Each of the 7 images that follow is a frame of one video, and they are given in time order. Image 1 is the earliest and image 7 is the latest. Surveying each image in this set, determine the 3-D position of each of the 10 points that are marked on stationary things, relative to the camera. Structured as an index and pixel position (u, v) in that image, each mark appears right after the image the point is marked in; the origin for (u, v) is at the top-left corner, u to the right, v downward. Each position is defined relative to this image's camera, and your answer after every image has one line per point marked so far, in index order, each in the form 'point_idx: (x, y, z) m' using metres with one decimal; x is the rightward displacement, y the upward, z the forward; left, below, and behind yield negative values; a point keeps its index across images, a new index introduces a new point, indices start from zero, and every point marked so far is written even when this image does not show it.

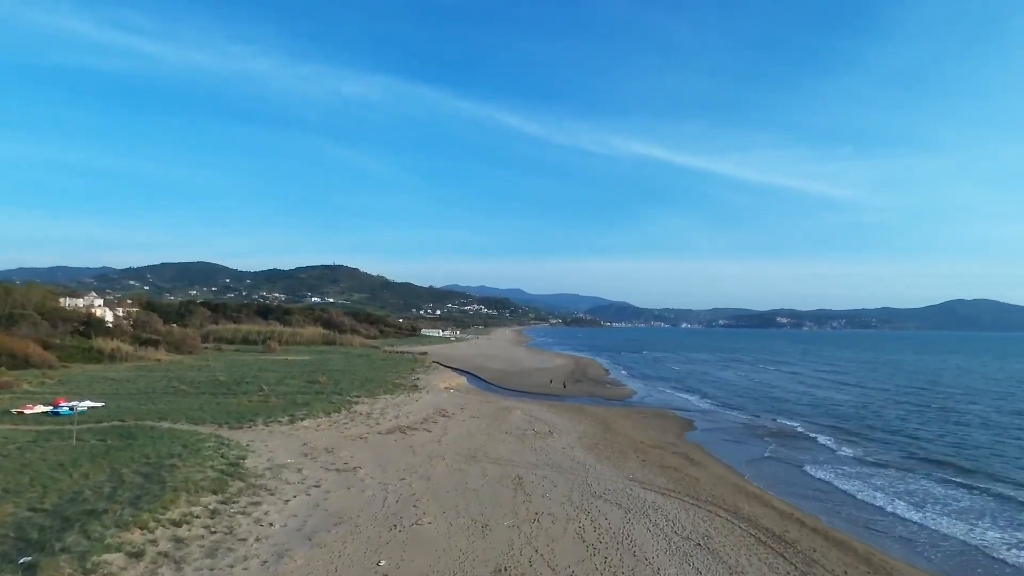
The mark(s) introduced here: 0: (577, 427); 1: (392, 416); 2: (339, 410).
0: (+2.0, -4.4, +18.7) m
1: (-3.7, -3.9, +18.2) m
2: (-5.2, -3.7, +18.0) m
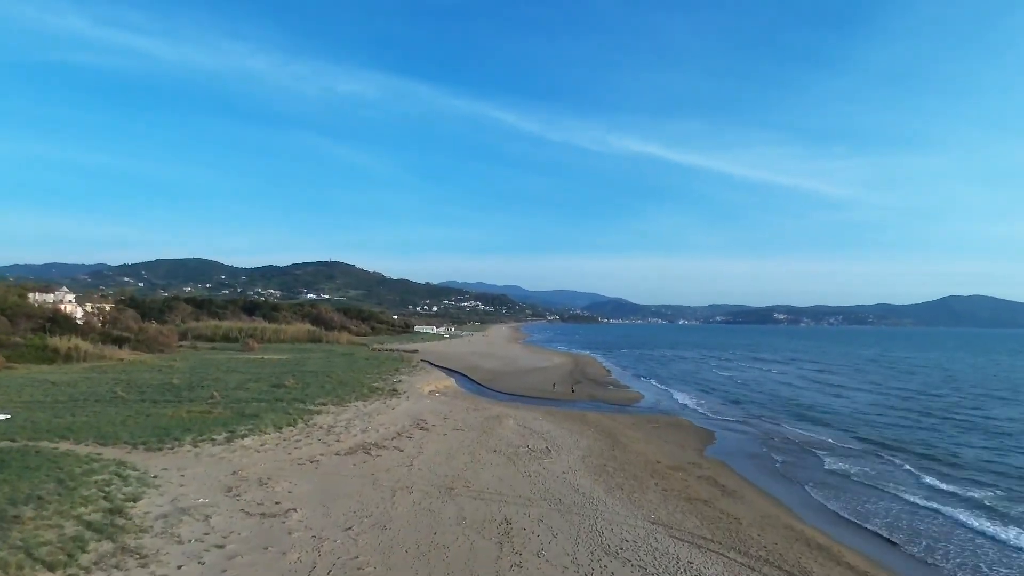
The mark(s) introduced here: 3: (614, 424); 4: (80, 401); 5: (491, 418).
0: (+1.7, -4.1, +15.8) m
1: (-3.9, -3.6, +15.2) m
2: (-5.5, -3.4, +15.0) m
3: (+3.3, -4.4, +19.3) m
4: (-12.9, -3.4, +17.9) m
5: (-0.7, -4.0, +18.6) m
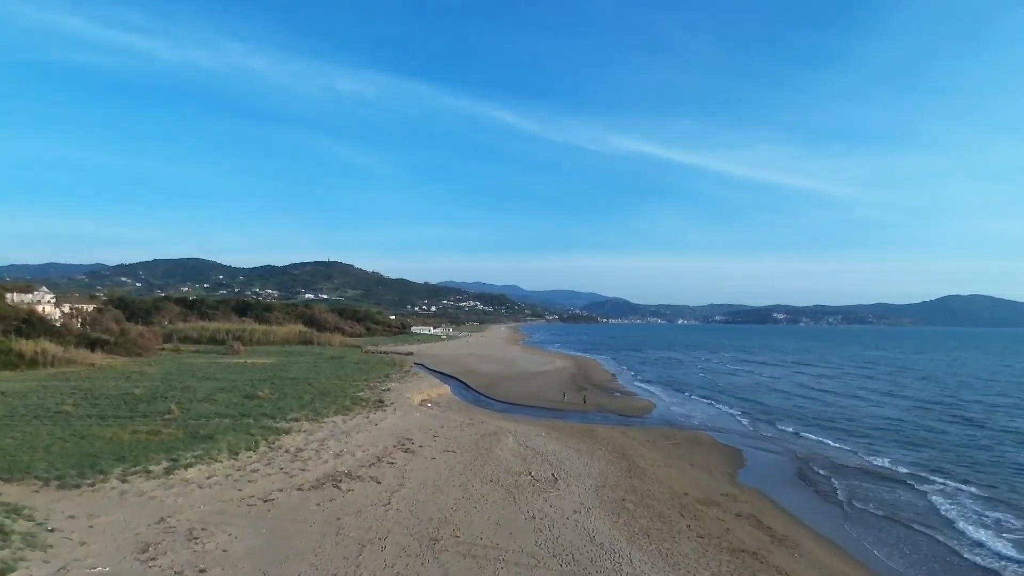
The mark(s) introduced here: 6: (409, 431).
0: (+1.7, -4.1, +13.5) m
1: (-3.9, -3.6, +13.0) m
2: (-5.5, -3.4, +12.8) m
3: (+3.2, -4.4, +17.0) m
4: (-12.9, -3.4, +15.7) m
5: (-0.7, -4.0, +16.3) m
6: (-2.8, -3.8, +16.0) m
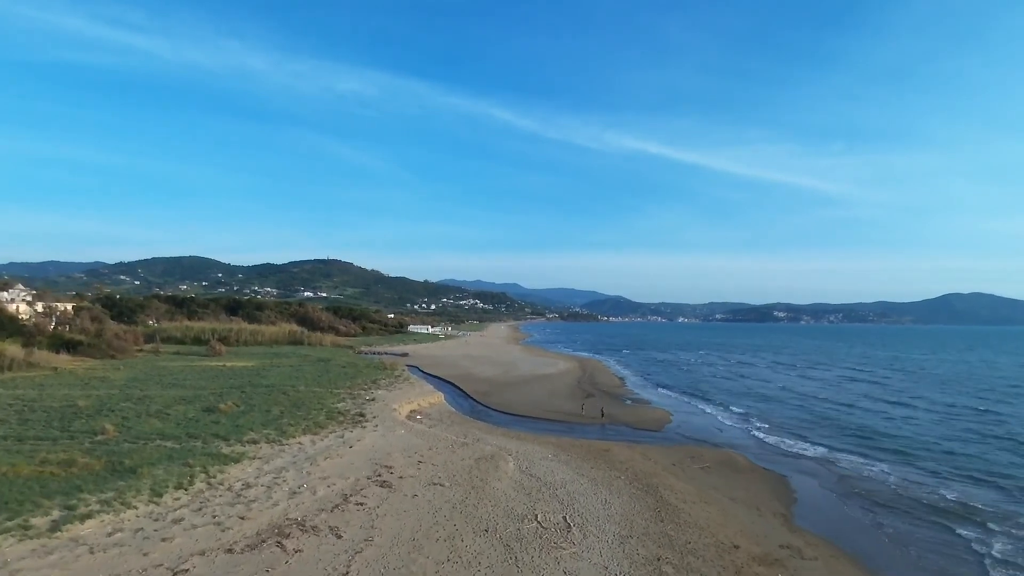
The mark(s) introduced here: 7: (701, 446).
0: (+1.8, -4.0, +10.9) m
1: (-3.9, -3.5, +10.3) m
2: (-5.5, -3.3, +10.1) m
3: (+3.3, -4.3, +14.4) m
4: (-12.9, -3.3, +13.0) m
5: (-0.7, -3.9, +13.7) m
6: (-2.7, -3.7, +13.4) m
7: (+5.5, -4.6, +17.5) m
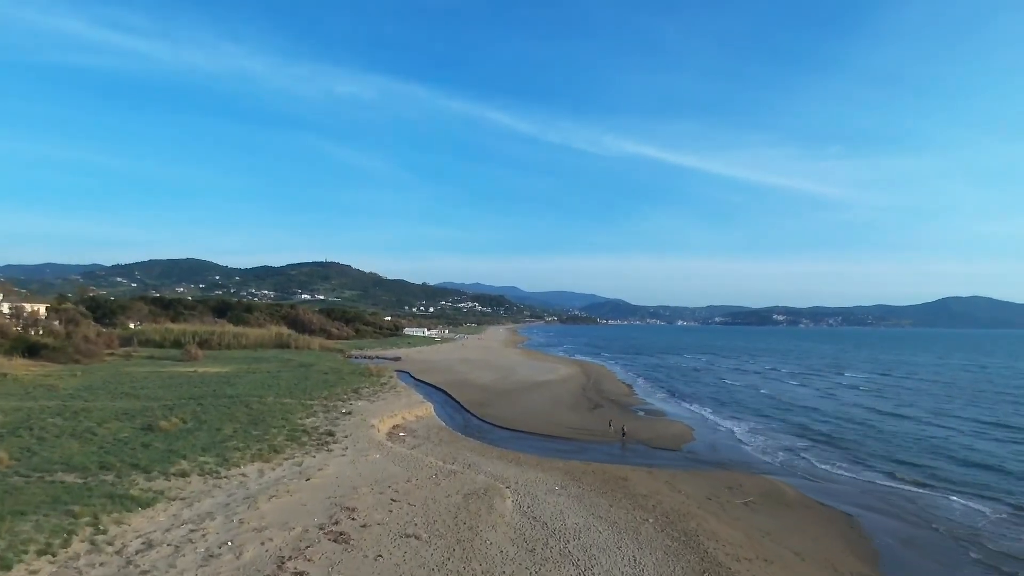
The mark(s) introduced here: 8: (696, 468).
0: (+1.7, -3.8, +8.1) m
1: (-3.9, -3.4, +7.5) m
2: (-5.5, -3.1, +7.3) m
3: (+3.2, -4.1, +11.6) m
4: (-13.0, -3.1, +10.2) m
5: (-0.7, -3.8, +10.9) m
6: (-2.8, -3.6, +10.6) m
7: (+5.5, -4.5, +14.7) m
8: (+4.5, -4.4, +15.0) m
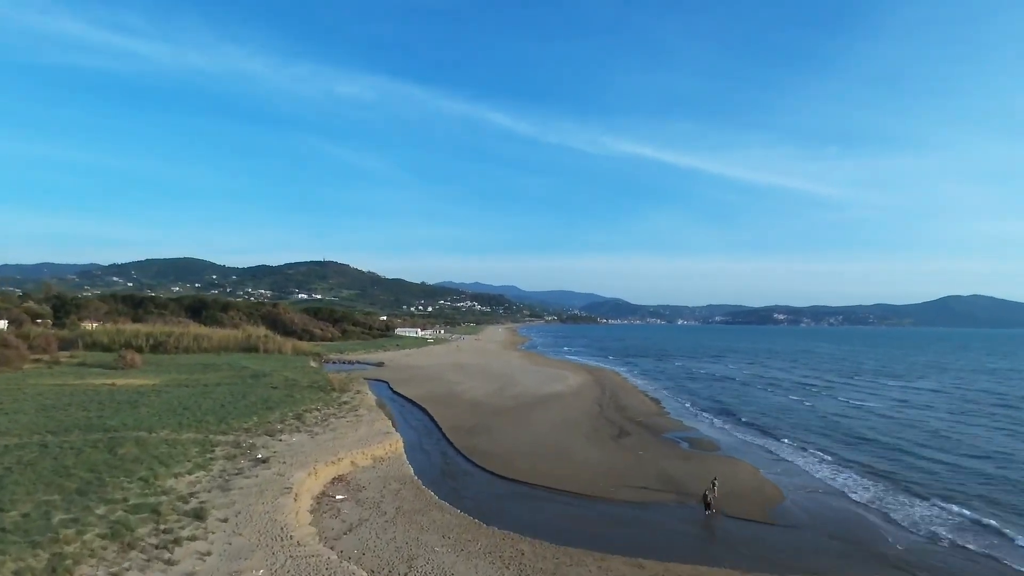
0: (+1.7, -3.5, +2.0) m
1: (-3.9, -3.0, +1.4) m
2: (-5.5, -2.8, +1.3) m
3: (+3.2, -3.8, +5.6) m
4: (-13.0, -2.8, +4.1) m
5: (-0.7, -3.5, +4.8) m
6: (-2.8, -3.3, +4.5) m
7: (+5.5, -4.1, +8.6) m
8: (+4.5, -4.1, +9.0) m
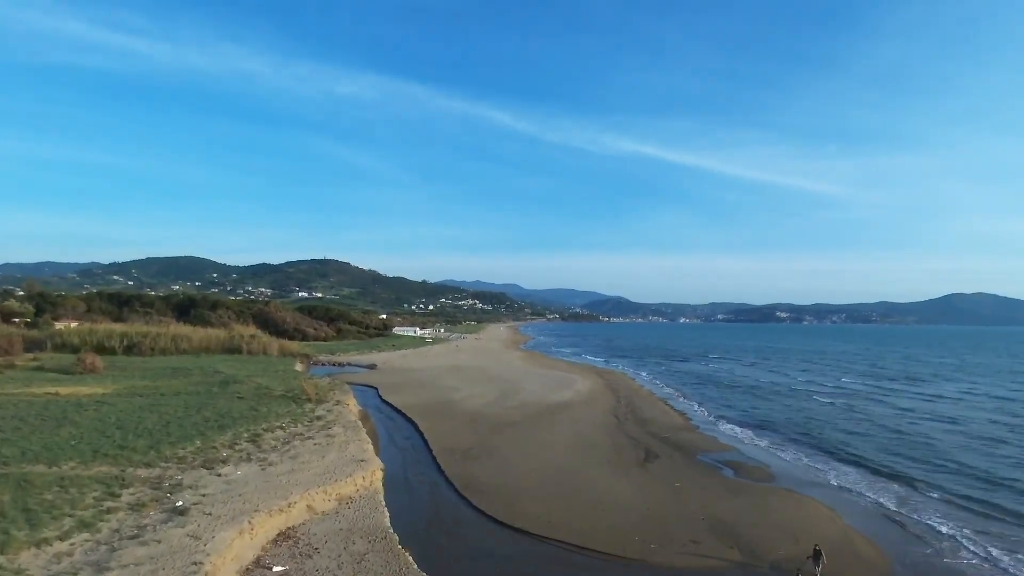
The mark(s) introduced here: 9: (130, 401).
0: (+1.8, -3.3, -1.1) m
1: (-3.9, -2.9, -1.7) m
2: (-5.4, -2.7, -1.9) m
3: (+3.3, -3.6, +2.4) m
4: (-12.9, -2.7, +1.0) m
5: (-0.6, -3.3, +1.7) m
6: (-2.7, -3.1, +1.4) m
7: (+5.6, -4.0, +5.5) m
8: (+4.6, -3.9, +5.8) m
9: (-12.0, -3.6, +19.2) m
